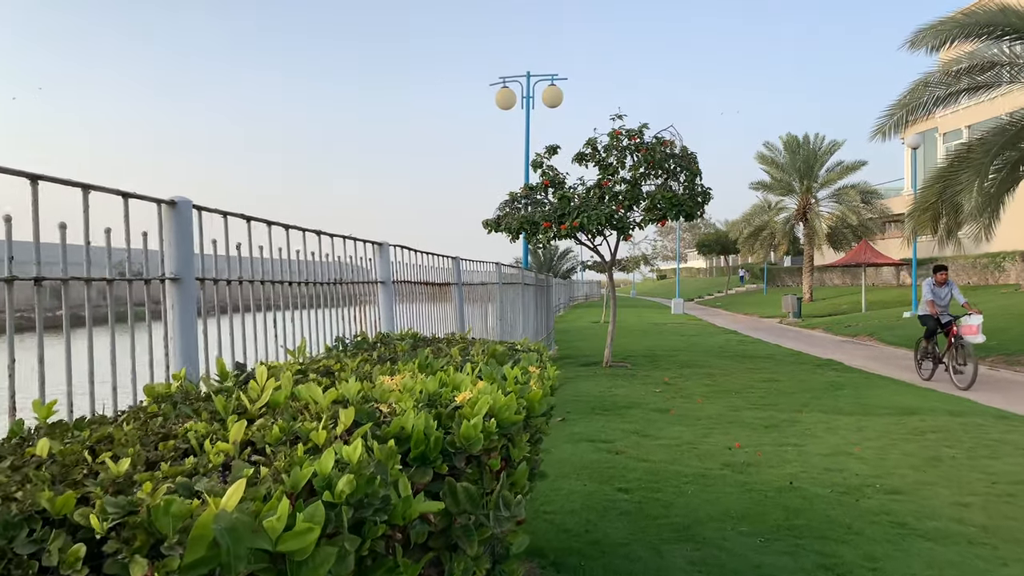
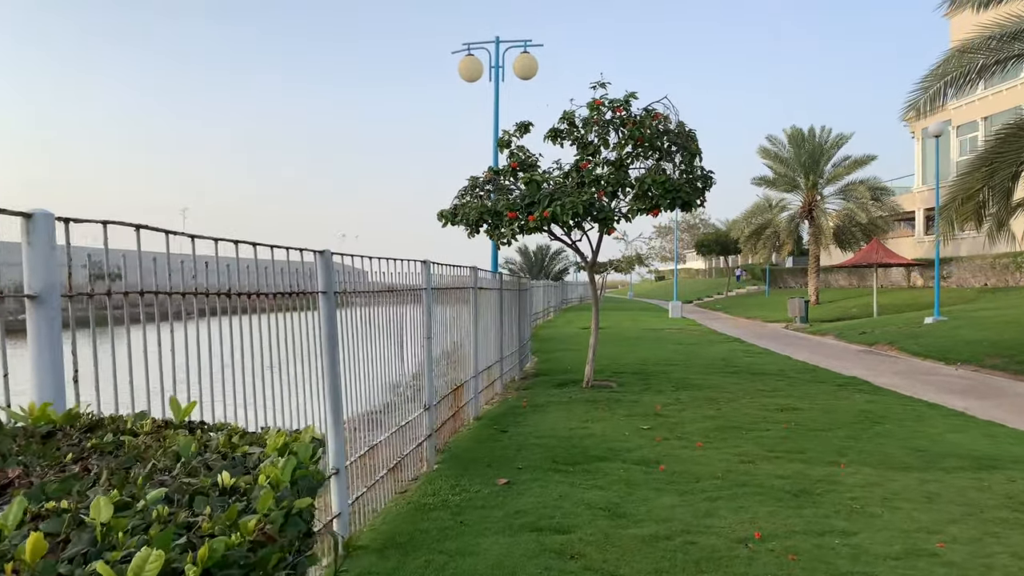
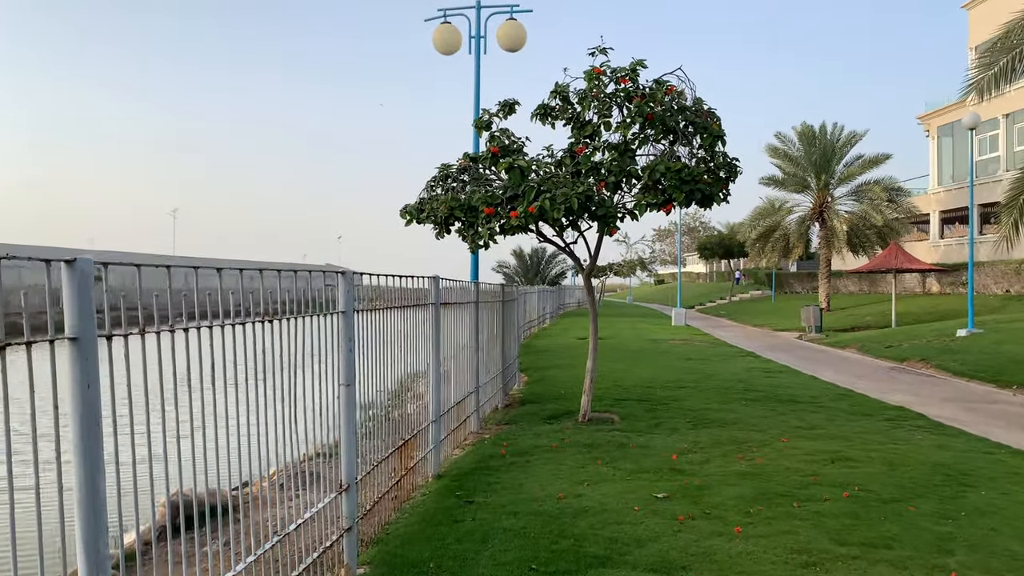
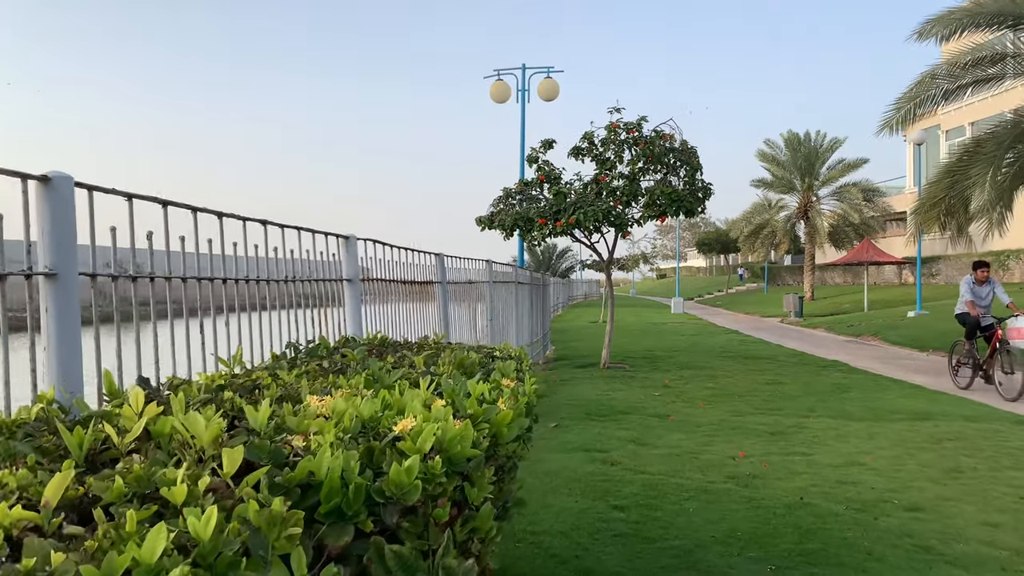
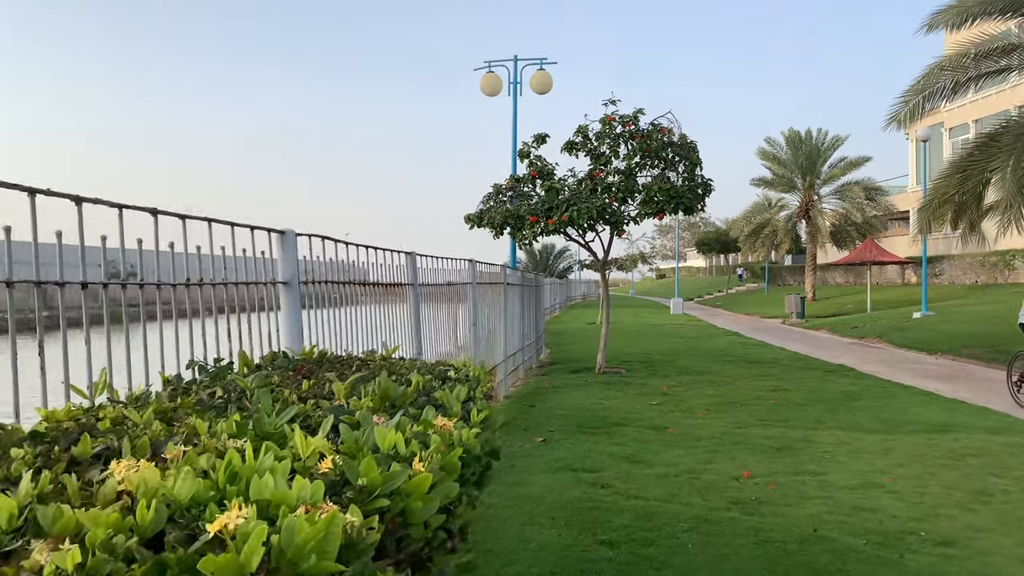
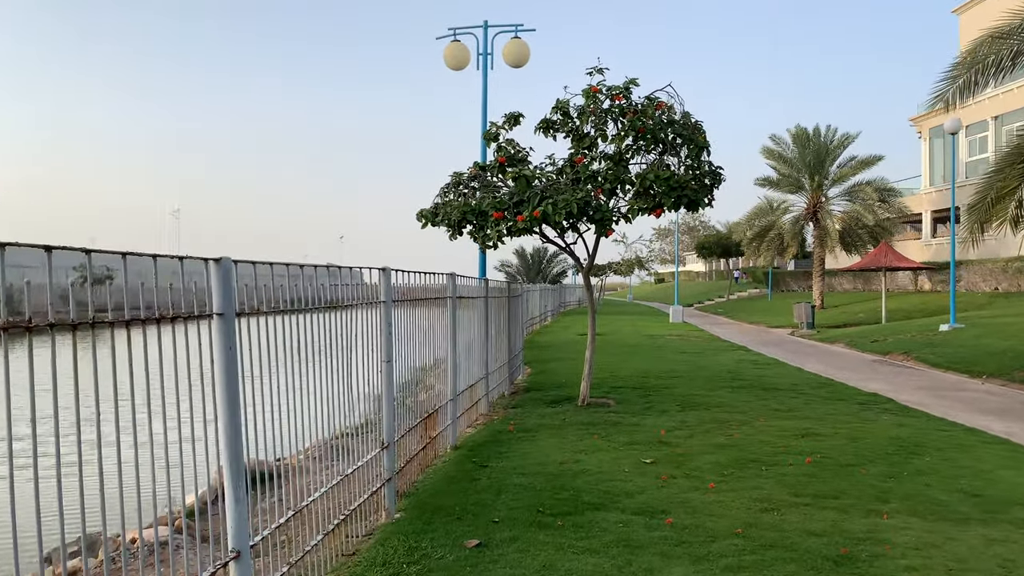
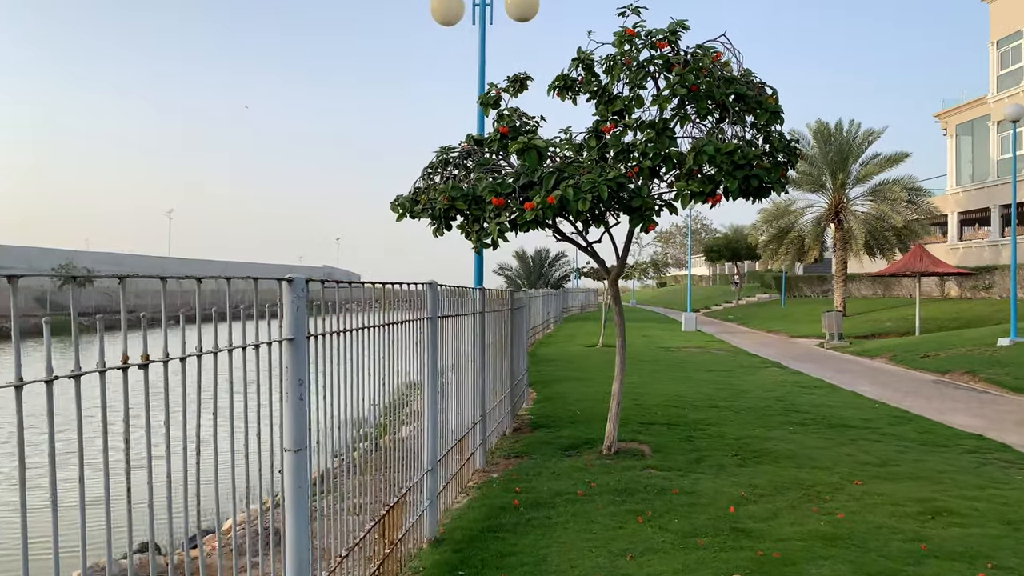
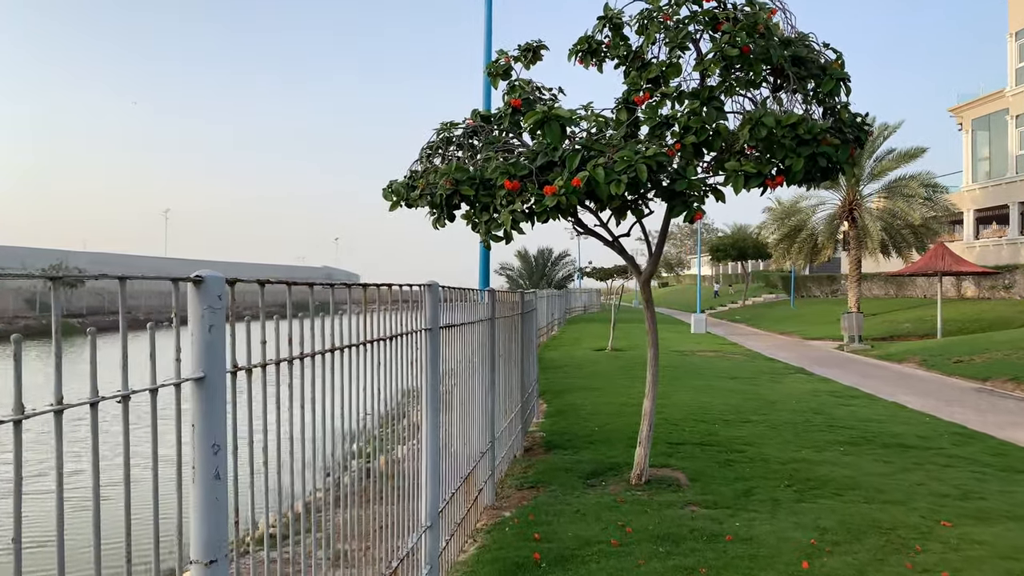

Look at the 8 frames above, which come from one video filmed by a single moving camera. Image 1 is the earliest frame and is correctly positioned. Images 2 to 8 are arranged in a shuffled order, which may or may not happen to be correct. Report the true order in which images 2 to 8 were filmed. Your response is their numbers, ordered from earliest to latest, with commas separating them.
4, 5, 2, 6, 3, 7, 8
